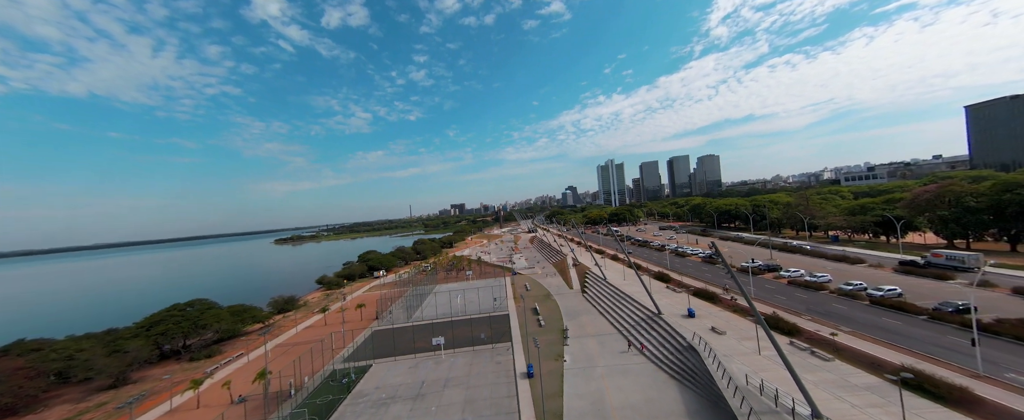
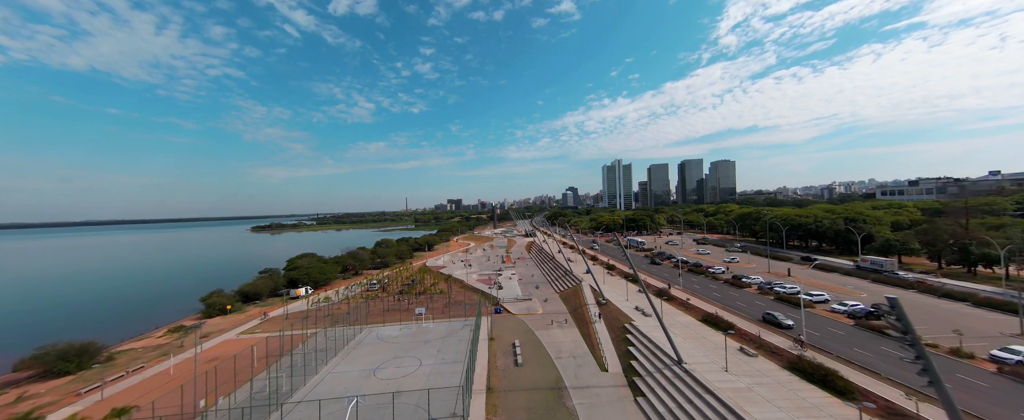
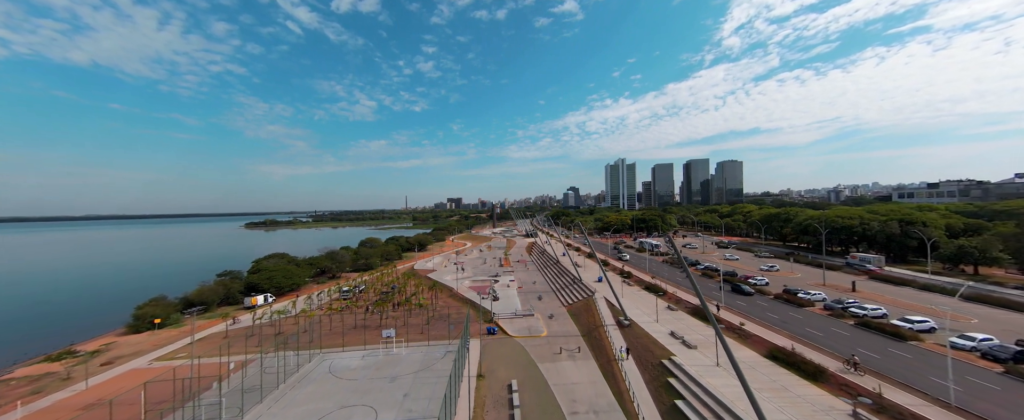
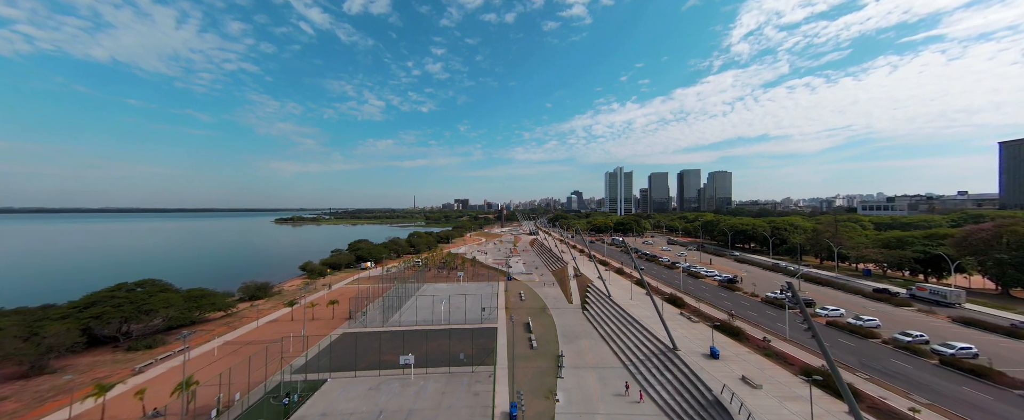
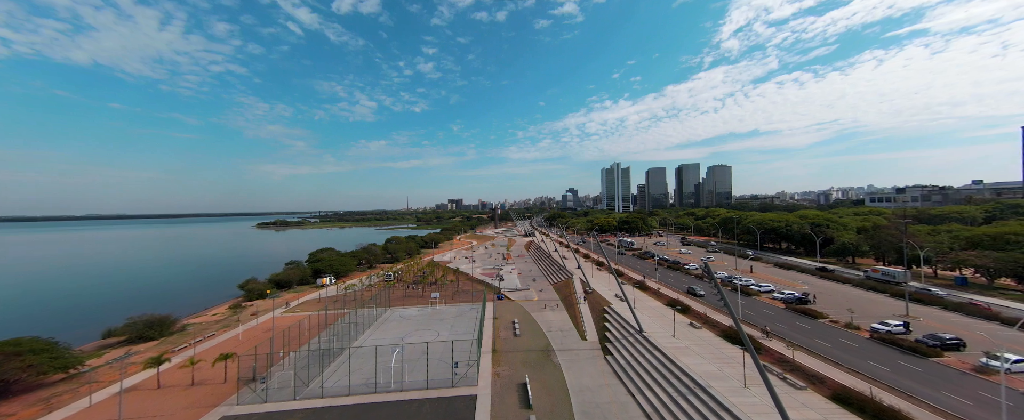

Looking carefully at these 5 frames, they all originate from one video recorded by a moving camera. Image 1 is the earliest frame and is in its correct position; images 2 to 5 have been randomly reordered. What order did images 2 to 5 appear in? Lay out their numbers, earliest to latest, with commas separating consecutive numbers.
4, 5, 2, 3
